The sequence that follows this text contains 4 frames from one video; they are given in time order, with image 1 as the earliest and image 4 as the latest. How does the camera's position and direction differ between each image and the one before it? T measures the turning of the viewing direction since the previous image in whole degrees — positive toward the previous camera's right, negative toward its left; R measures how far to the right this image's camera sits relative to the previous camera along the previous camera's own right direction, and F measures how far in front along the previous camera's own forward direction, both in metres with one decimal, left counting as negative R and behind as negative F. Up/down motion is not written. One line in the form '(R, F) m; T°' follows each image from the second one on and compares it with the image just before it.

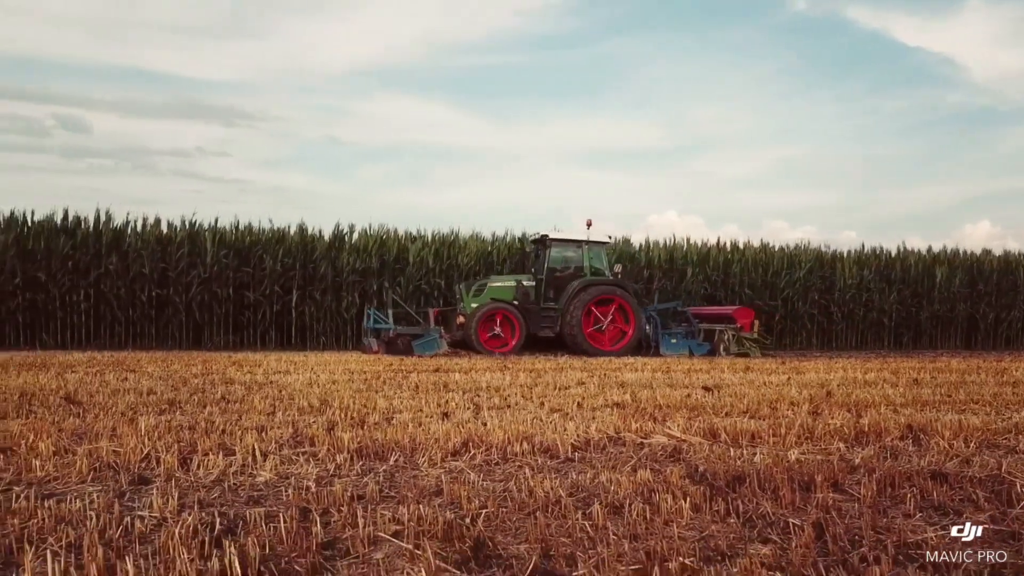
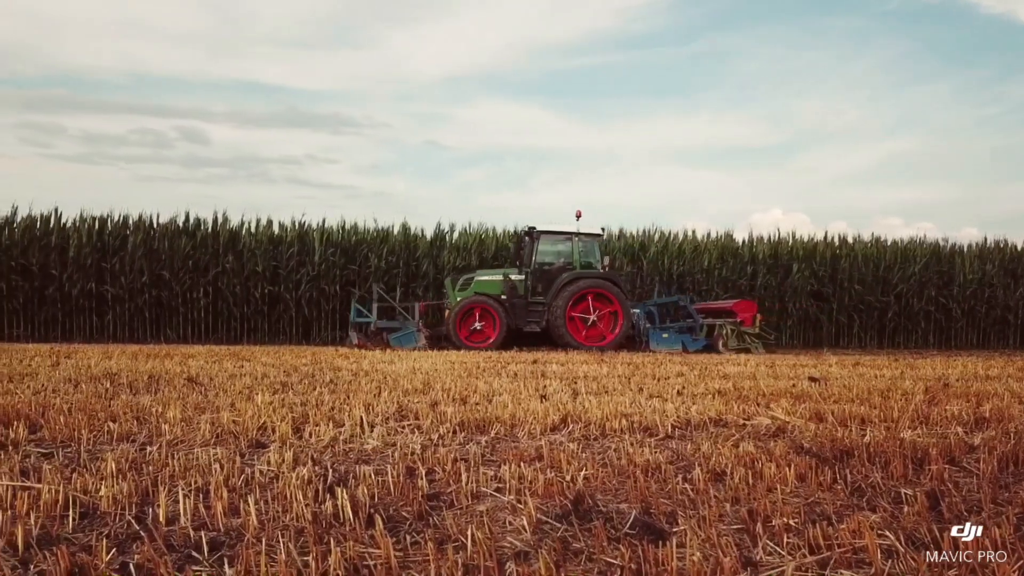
(0.0, -0.1) m; -7°
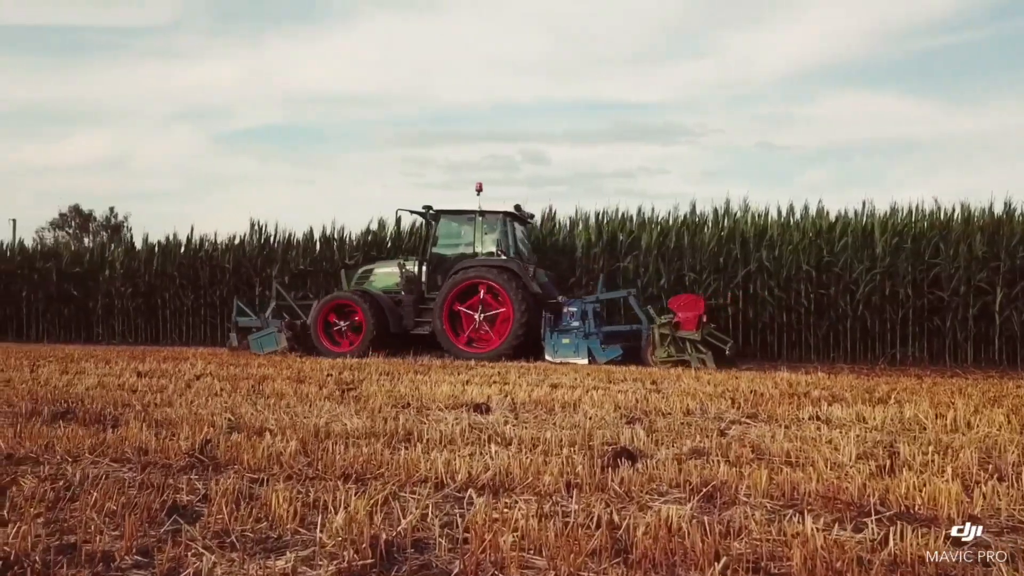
(+1.1, +1.9) m; -12°
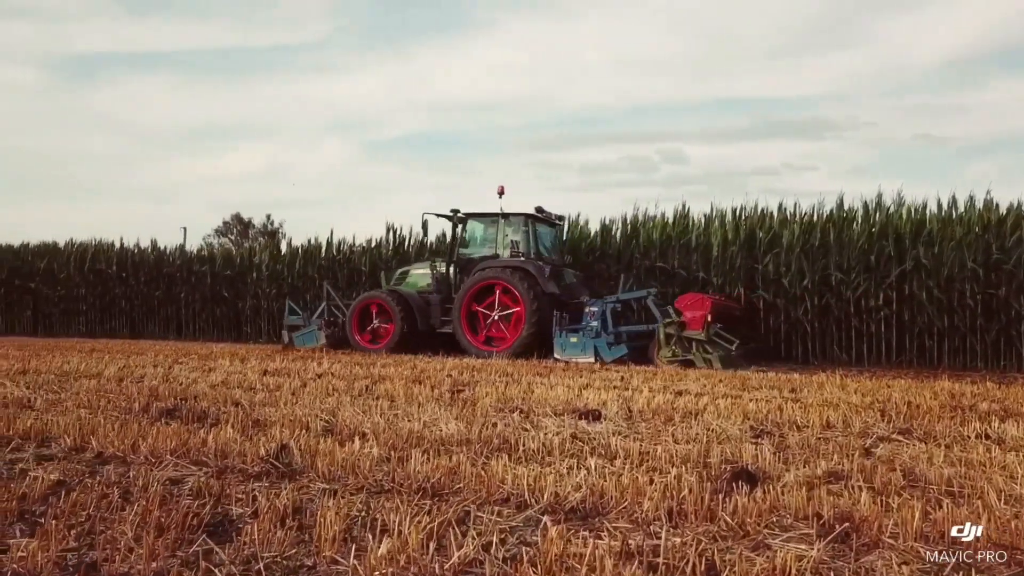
(+0.1, +0.4) m; -10°
